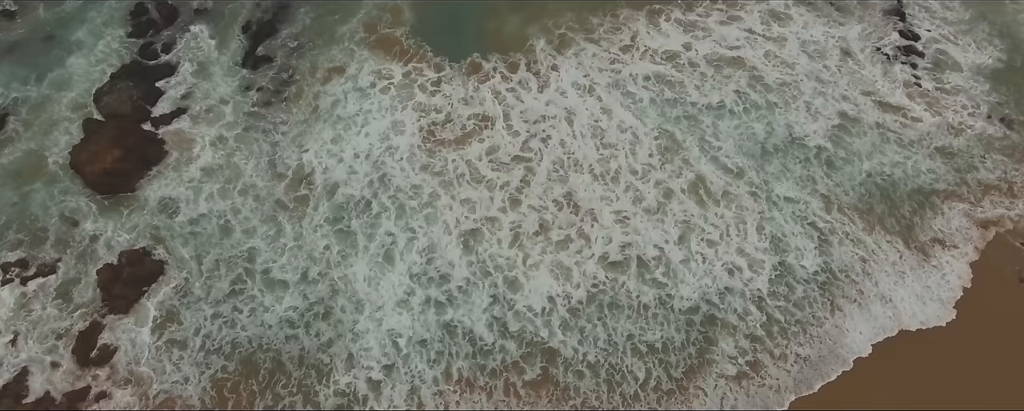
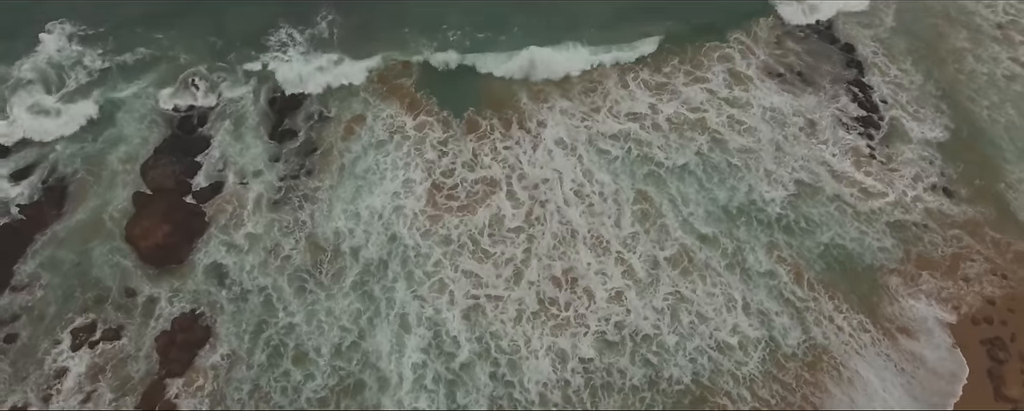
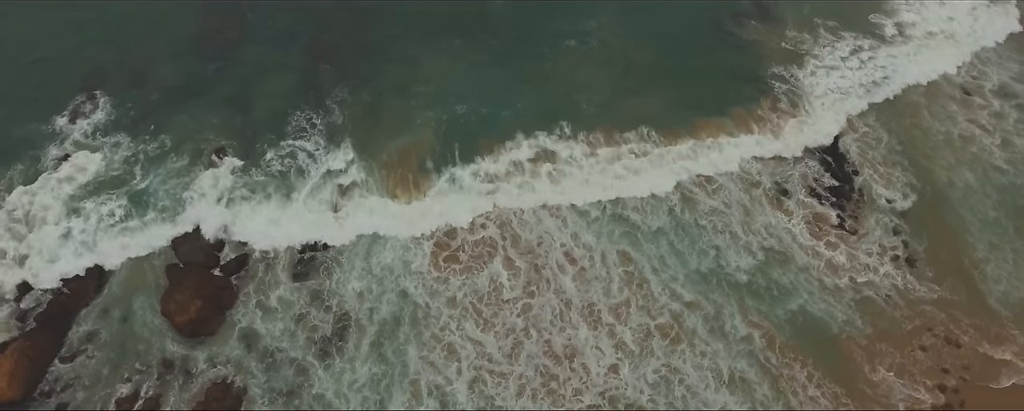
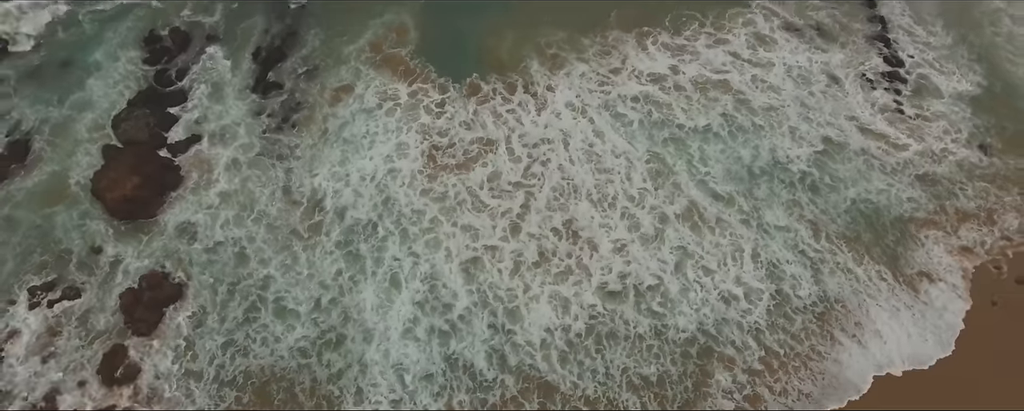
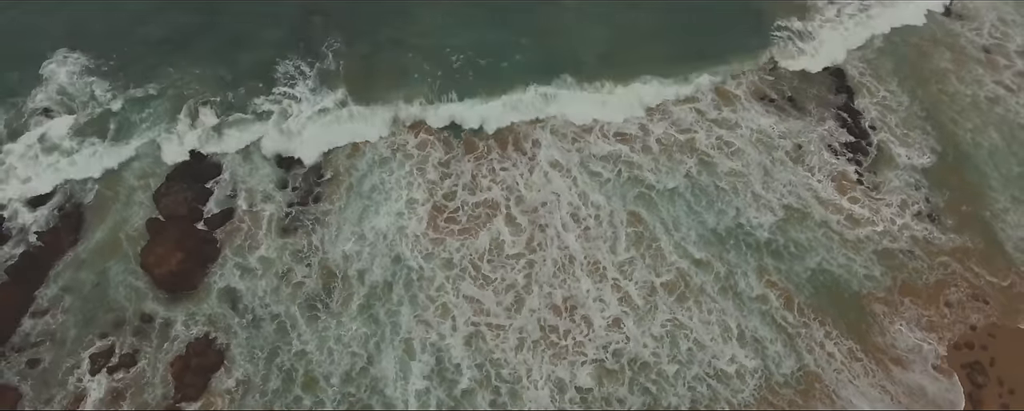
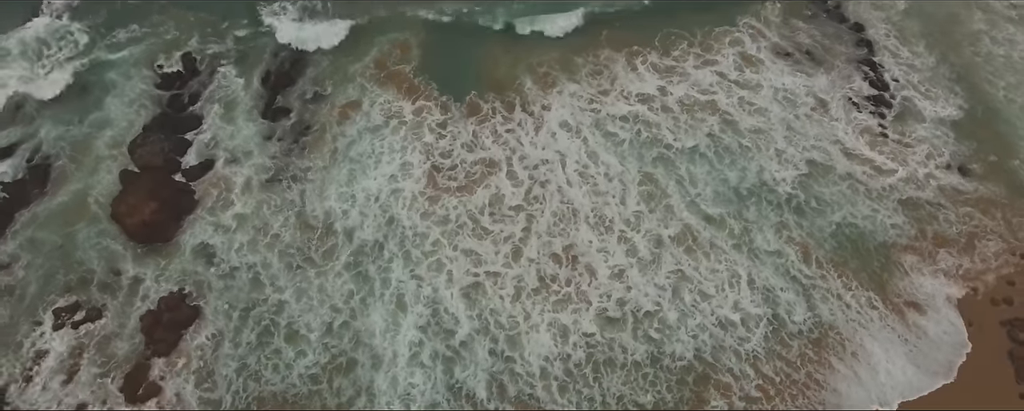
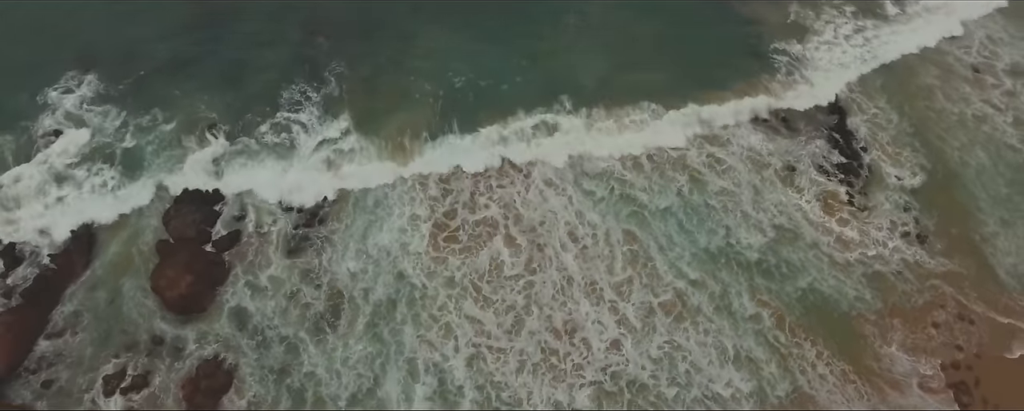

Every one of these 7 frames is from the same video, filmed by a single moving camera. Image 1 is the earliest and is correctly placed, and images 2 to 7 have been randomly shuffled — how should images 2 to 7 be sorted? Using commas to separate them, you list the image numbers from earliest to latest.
4, 6, 2, 5, 7, 3
